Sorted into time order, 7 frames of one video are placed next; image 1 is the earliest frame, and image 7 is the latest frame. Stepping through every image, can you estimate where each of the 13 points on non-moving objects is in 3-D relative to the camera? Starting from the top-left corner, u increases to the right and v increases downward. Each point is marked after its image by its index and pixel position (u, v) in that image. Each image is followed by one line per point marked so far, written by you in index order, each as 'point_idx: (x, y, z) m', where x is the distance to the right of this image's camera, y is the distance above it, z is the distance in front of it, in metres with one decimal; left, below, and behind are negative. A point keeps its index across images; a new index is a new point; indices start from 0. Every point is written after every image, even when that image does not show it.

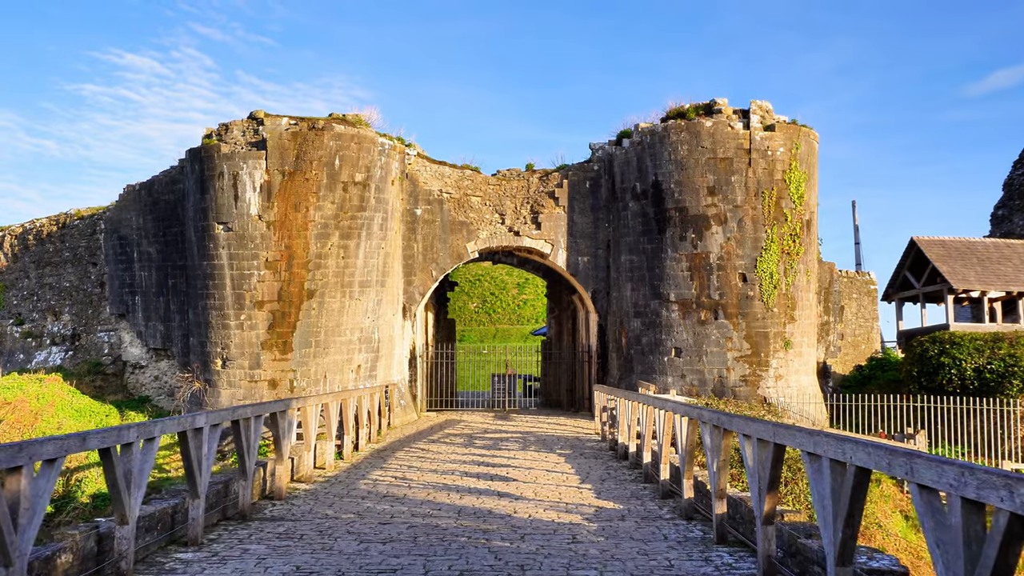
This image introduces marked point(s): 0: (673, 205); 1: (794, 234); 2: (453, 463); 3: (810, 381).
0: (+3.0, +1.6, +15.7) m
1: (+5.3, +1.0, +15.7) m
2: (-0.7, -2.2, +10.4) m
3: (+5.7, -1.8, +15.8) m
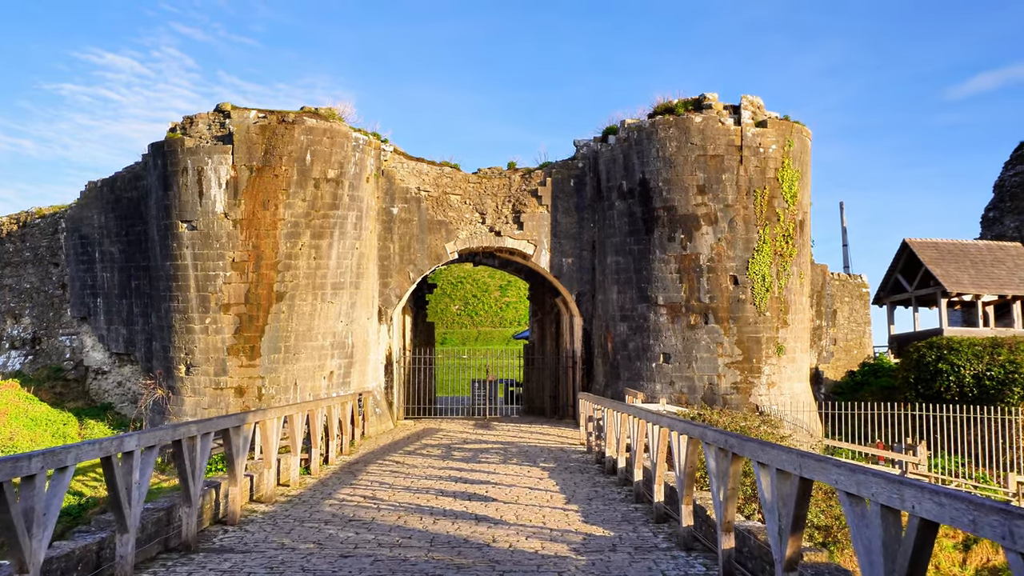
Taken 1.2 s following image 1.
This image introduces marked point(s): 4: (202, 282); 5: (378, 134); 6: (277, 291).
0: (+2.7, +1.5, +15.0) m
1: (+5.0, +1.0, +15.1) m
2: (-1.0, -2.2, +9.7) m
3: (+5.3, -1.8, +15.2) m
4: (-5.2, +0.1, +13.9) m
5: (-2.6, +3.0, +16.1) m
6: (-3.9, -0.1, +13.9) m
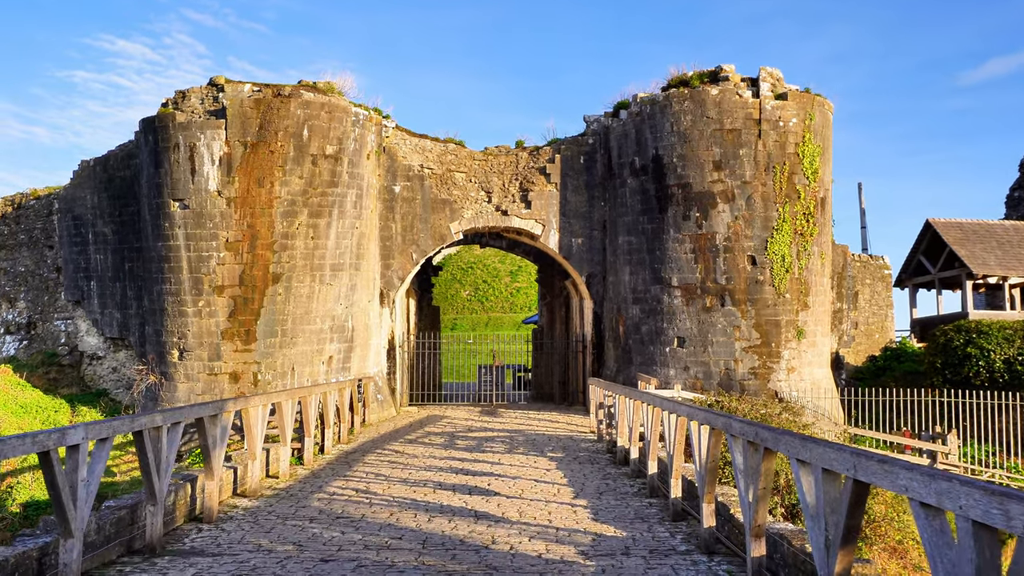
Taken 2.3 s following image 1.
0: (+2.8, +1.9, +14.3) m
1: (+5.1, +1.3, +14.4) m
2: (-0.9, -2.0, +9.1) m
3: (+5.4, -1.5, +14.5) m
4: (-5.1, +0.4, +13.3) m
5: (-2.5, +3.3, +15.4) m
6: (-3.8, +0.2, +13.3) m
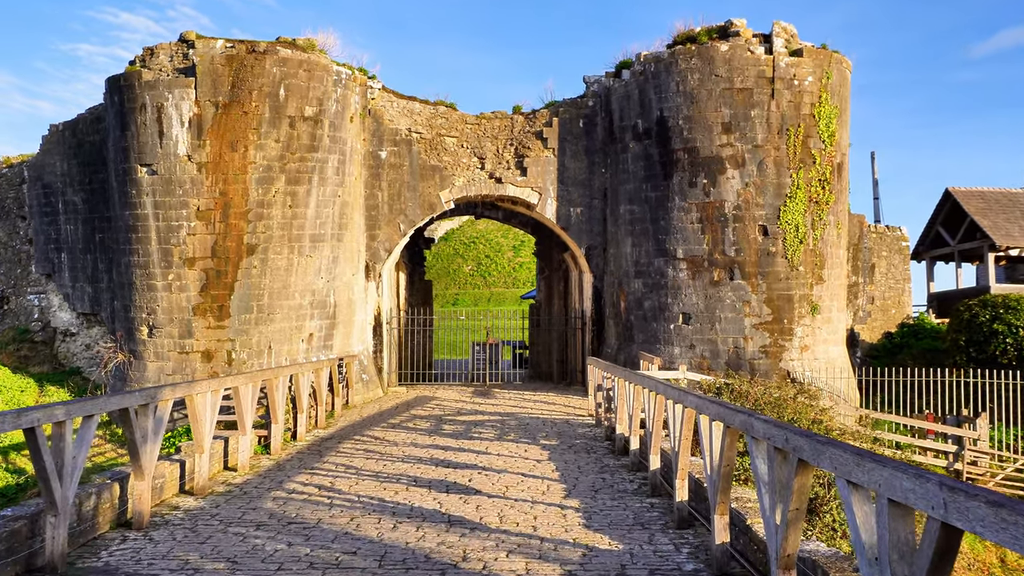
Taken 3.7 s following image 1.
0: (+2.7, +2.3, +13.3) m
1: (+5.0, +1.7, +13.3) m
2: (-1.1, -1.7, +8.2) m
3: (+5.3, -1.0, +13.6) m
4: (-5.2, +0.8, +12.4) m
5: (-2.6, +3.8, +14.4) m
6: (-3.9, +0.7, +12.3) m
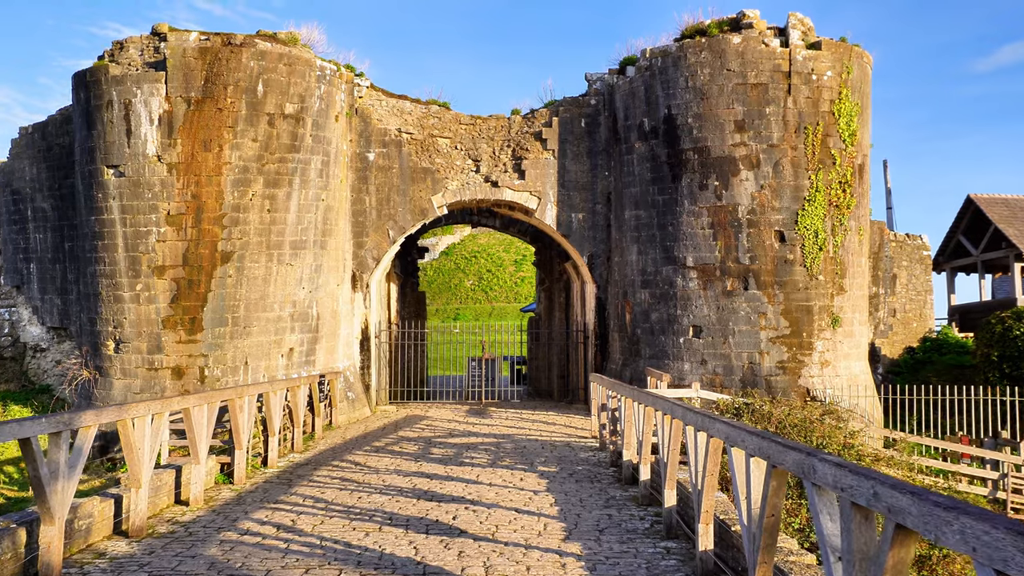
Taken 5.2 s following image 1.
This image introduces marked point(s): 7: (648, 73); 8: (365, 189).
0: (+2.6, +2.1, +12.4) m
1: (+4.9, +1.6, +12.4) m
2: (-1.1, -1.8, +7.2) m
3: (+5.3, -1.2, +12.6) m
4: (-5.2, +0.7, +11.4) m
5: (-2.6, +3.6, +13.5) m
6: (-4.0, +0.5, +11.4) m
7: (+2.1, +3.3, +12.9) m
8: (-2.4, +1.6, +13.6) m
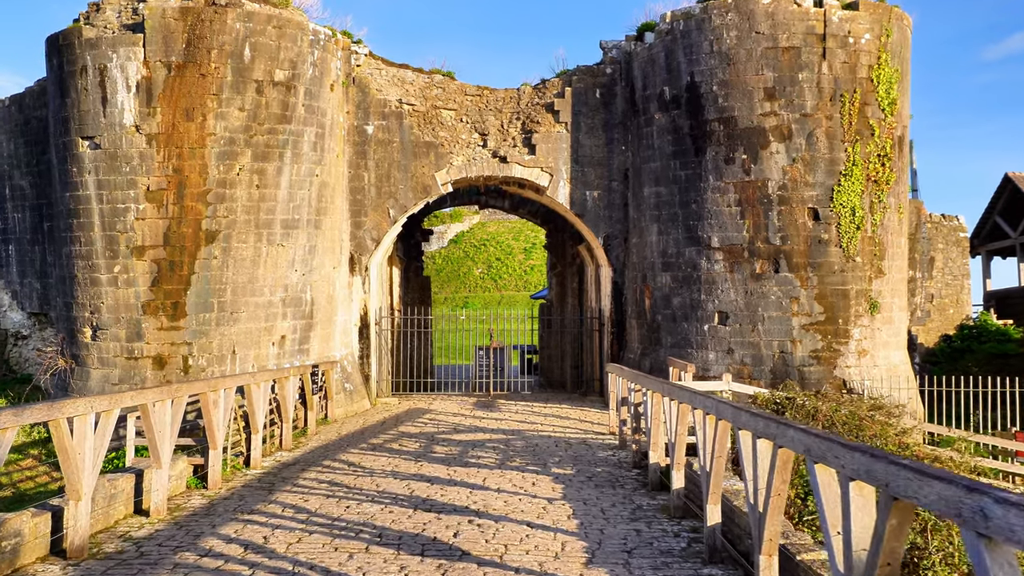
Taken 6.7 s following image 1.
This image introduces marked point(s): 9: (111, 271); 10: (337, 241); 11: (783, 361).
0: (+2.8, +2.4, +11.4) m
1: (+5.1, +1.8, +11.4) m
2: (-1.0, -1.6, +6.3) m
3: (+5.4, -1.0, +11.6) m
4: (-5.1, +0.9, +10.5) m
5: (-2.5, +3.8, +12.5) m
6: (-3.8, +0.7, +10.5) m
7: (+2.2, +3.6, +11.9) m
8: (-2.2, +1.9, +12.7) m
9: (-5.1, +0.2, +10.5) m
10: (-2.5, +0.7, +12.0) m
11: (+3.6, -1.0, +11.0) m
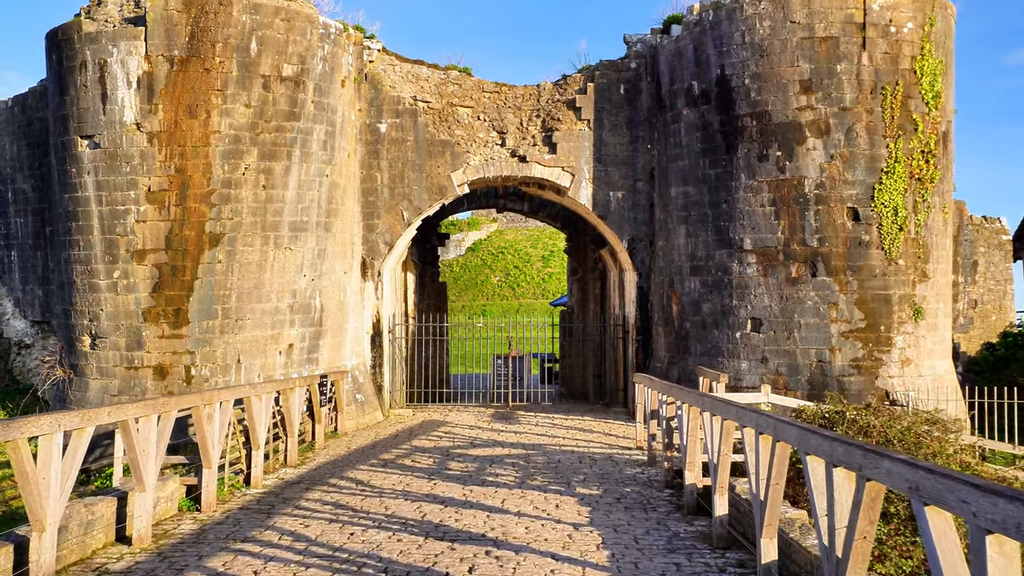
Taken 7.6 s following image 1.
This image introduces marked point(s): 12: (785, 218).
0: (+3.0, +2.3, +10.7) m
1: (+5.3, +1.8, +10.7) m
2: (-0.9, -1.6, +5.7) m
3: (+5.7, -1.0, +10.9) m
4: (-4.9, +0.8, +10.0) m
5: (-2.2, +3.8, +12.0) m
6: (-3.6, +0.7, +9.9) m
7: (+2.5, +3.5, +11.2) m
8: (-2.0, +1.8, +12.1) m
9: (-4.8, +0.1, +10.0) m
10: (-2.3, +0.6, +11.4) m
11: (+3.8, -1.0, +10.3) m
12: (+3.4, +0.9, +10.5) m
